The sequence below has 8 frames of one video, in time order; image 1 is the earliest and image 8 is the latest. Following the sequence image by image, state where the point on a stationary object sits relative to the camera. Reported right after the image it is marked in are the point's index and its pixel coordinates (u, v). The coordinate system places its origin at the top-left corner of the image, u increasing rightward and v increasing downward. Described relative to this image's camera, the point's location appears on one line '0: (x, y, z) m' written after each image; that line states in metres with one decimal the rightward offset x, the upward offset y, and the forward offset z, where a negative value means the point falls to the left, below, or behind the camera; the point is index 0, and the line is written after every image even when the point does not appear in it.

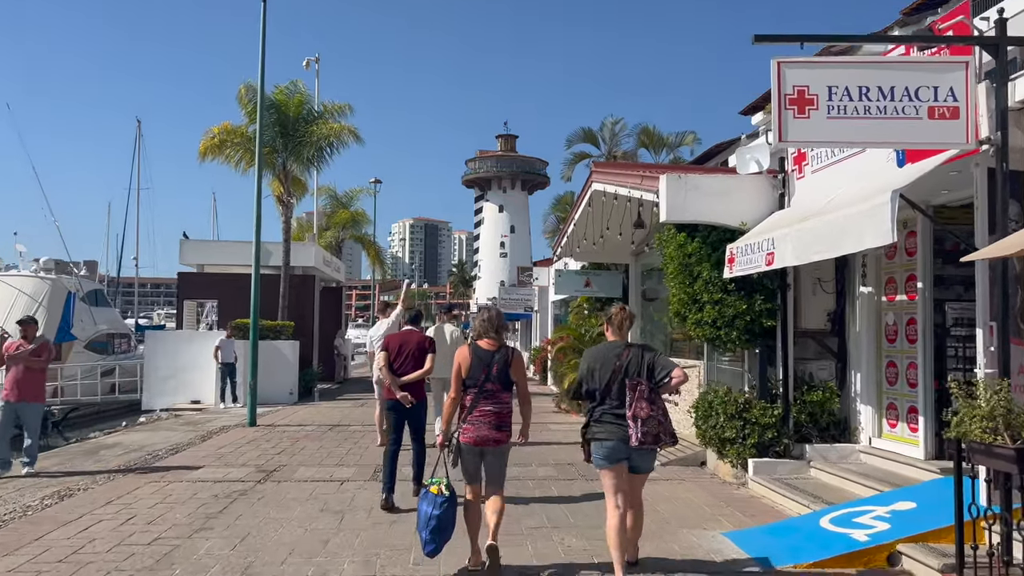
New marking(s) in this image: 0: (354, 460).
0: (-1.9, -2.1, +9.8) m
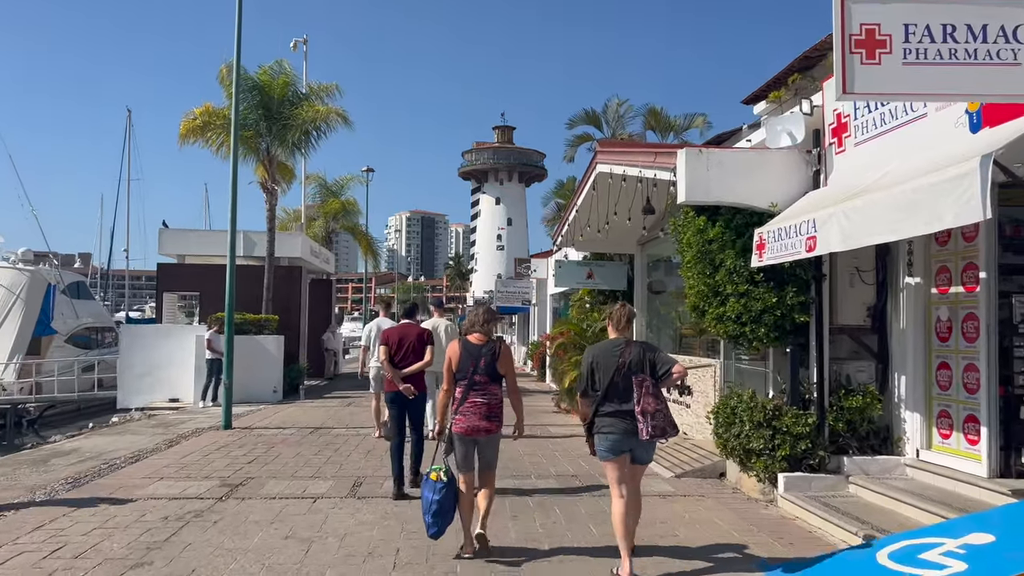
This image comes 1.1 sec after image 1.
0: (-2.0, -2.0, +8.8) m
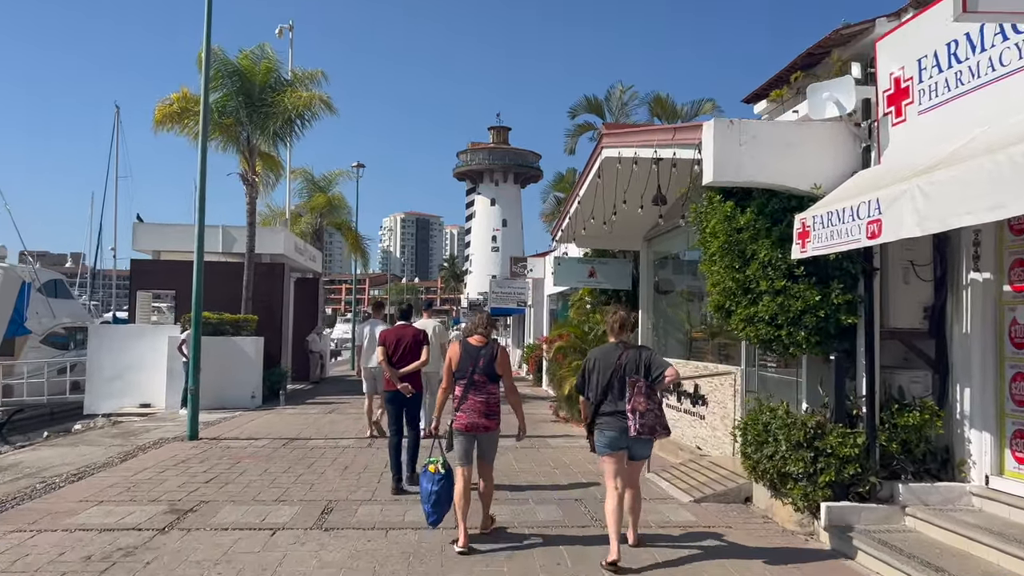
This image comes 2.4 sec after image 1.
0: (-2.0, -1.9, +7.6) m
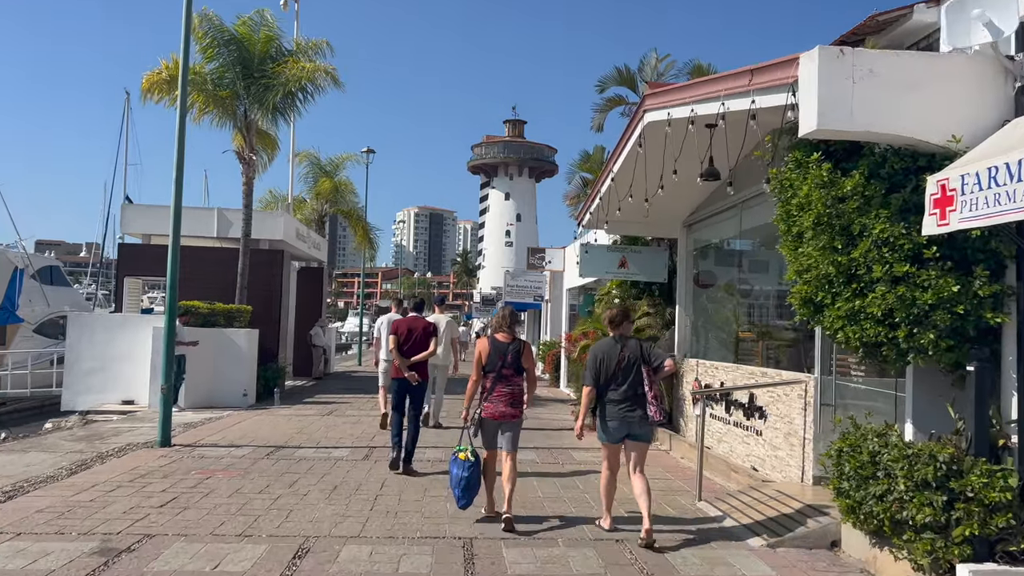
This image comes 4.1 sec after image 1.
0: (-1.8, -1.8, +6.1) m
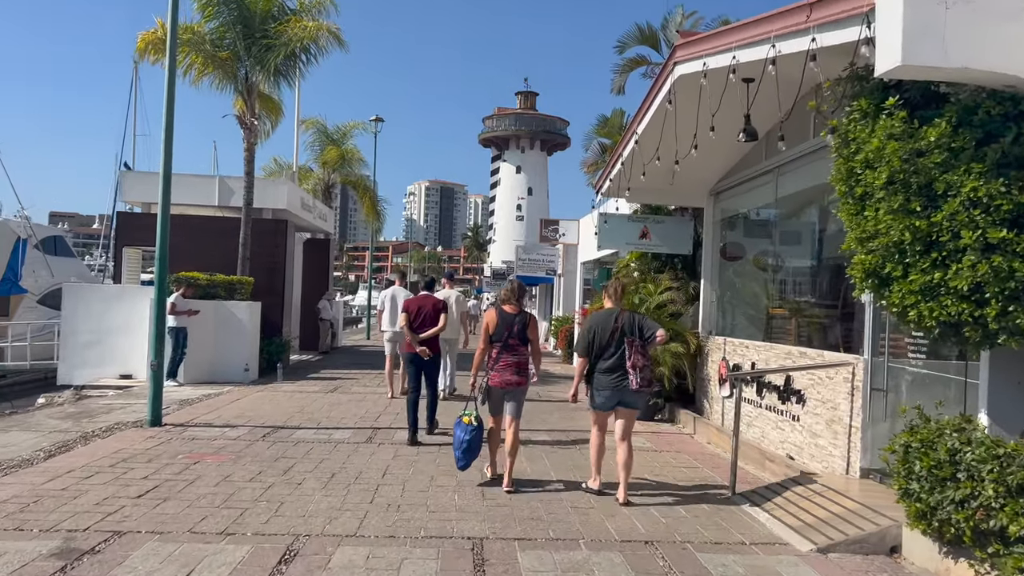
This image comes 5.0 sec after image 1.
0: (-1.7, -1.6, +5.4) m
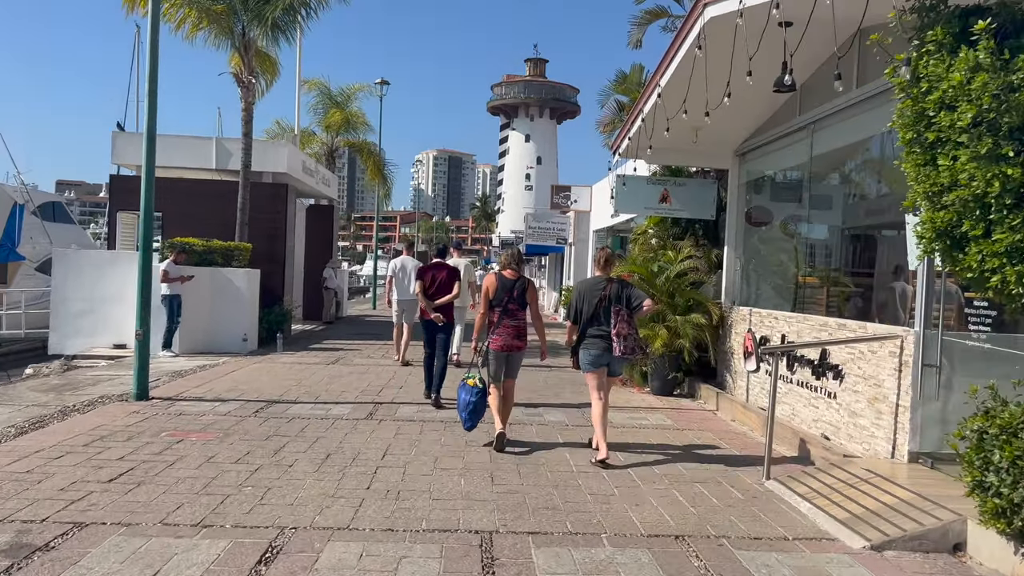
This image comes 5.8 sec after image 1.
0: (-1.6, -1.3, +4.9) m
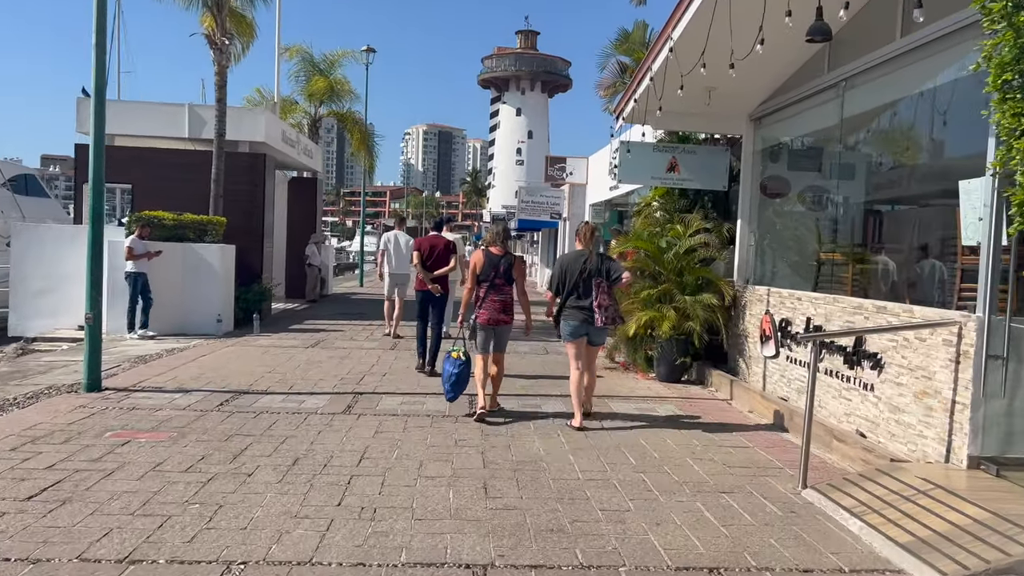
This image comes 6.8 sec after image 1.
0: (-1.6, -1.2, +4.0) m
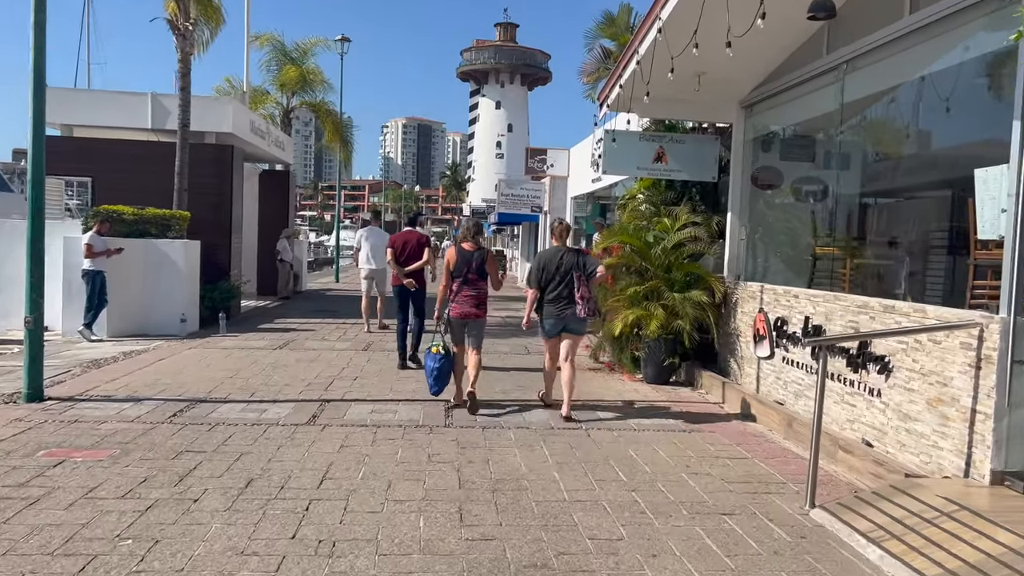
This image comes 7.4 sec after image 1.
0: (-1.7, -1.3, +3.4) m
